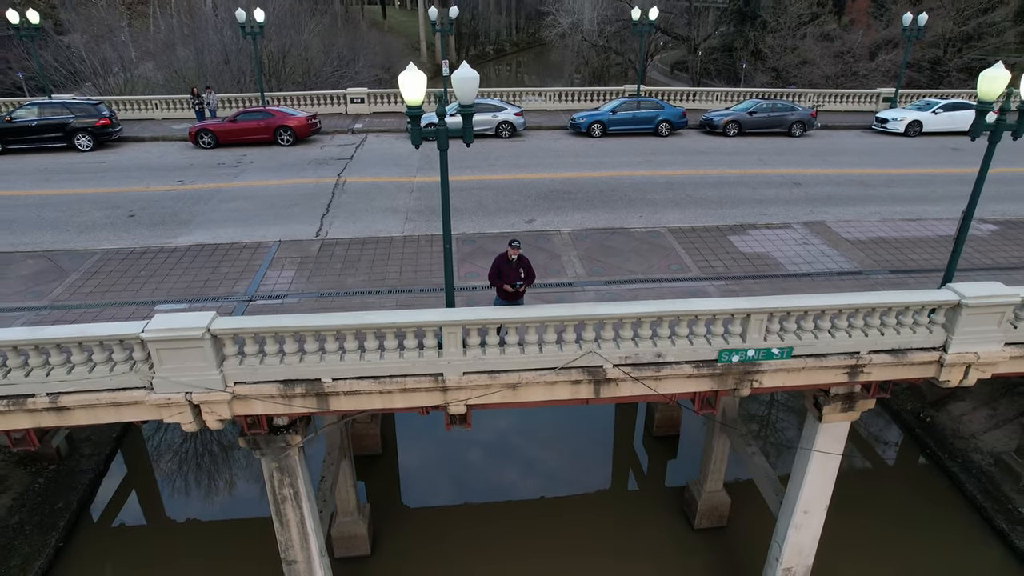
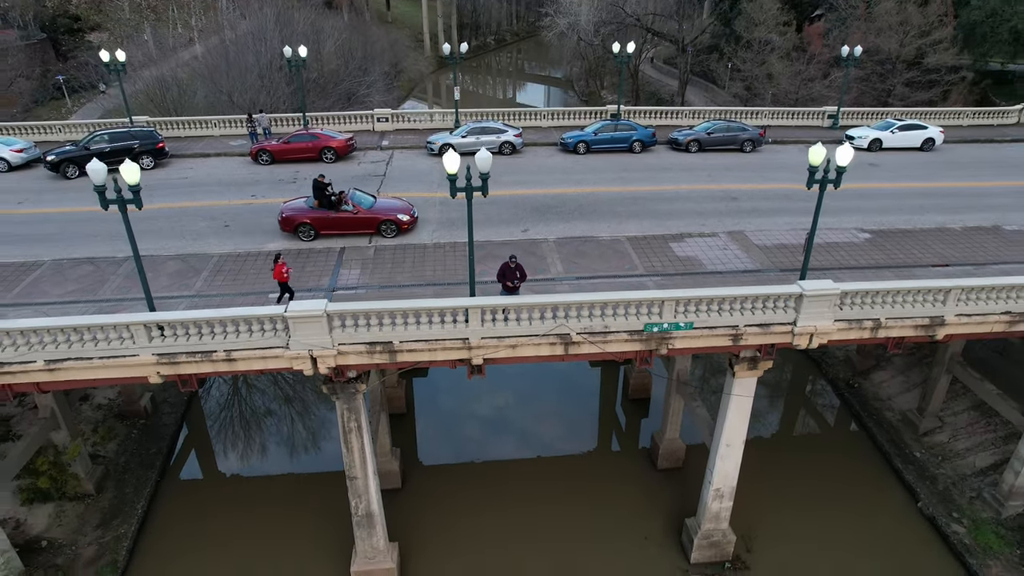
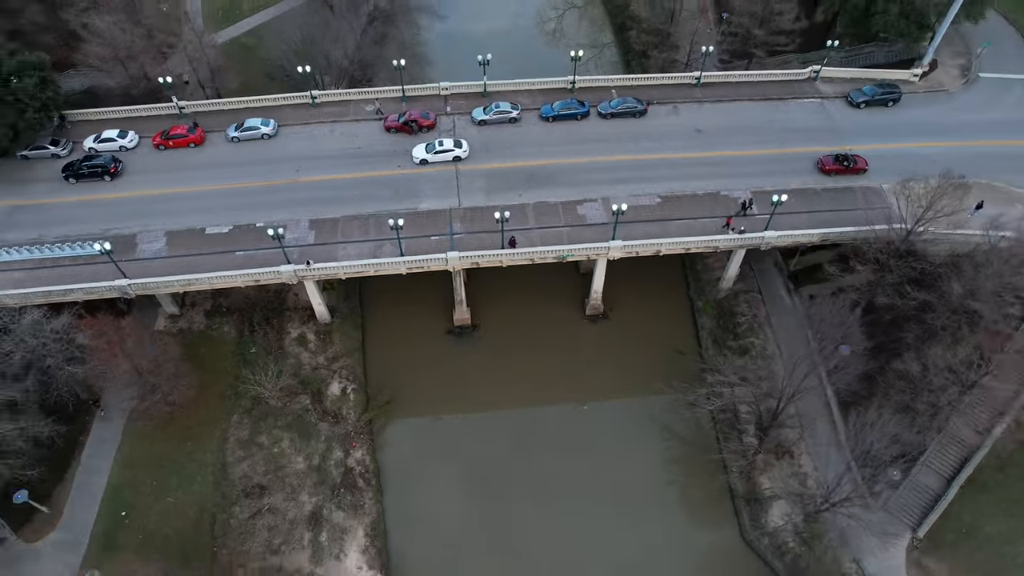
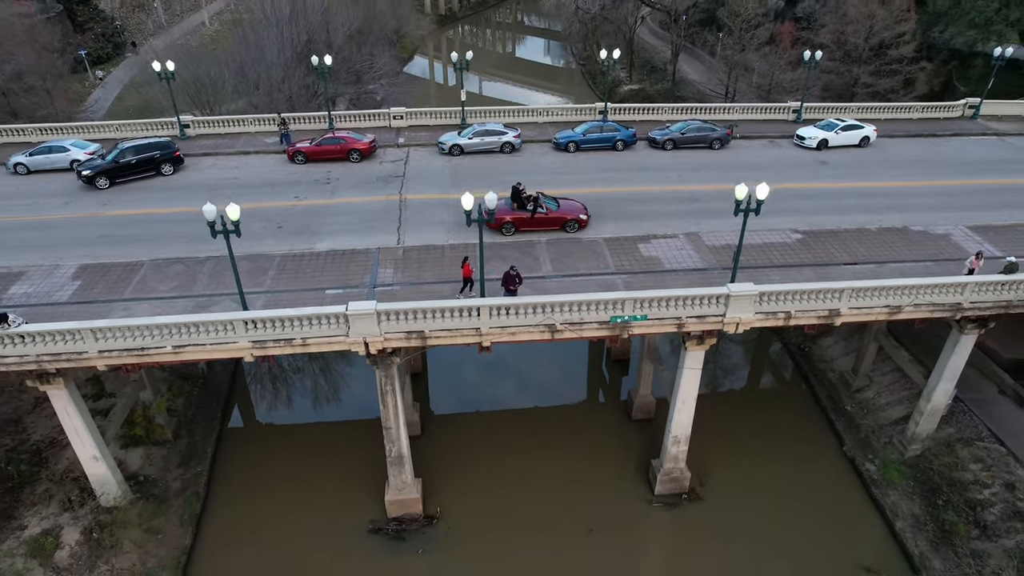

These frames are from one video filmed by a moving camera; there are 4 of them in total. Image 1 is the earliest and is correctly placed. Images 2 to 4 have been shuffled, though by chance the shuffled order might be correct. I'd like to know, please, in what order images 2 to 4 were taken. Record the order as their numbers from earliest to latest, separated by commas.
2, 4, 3
